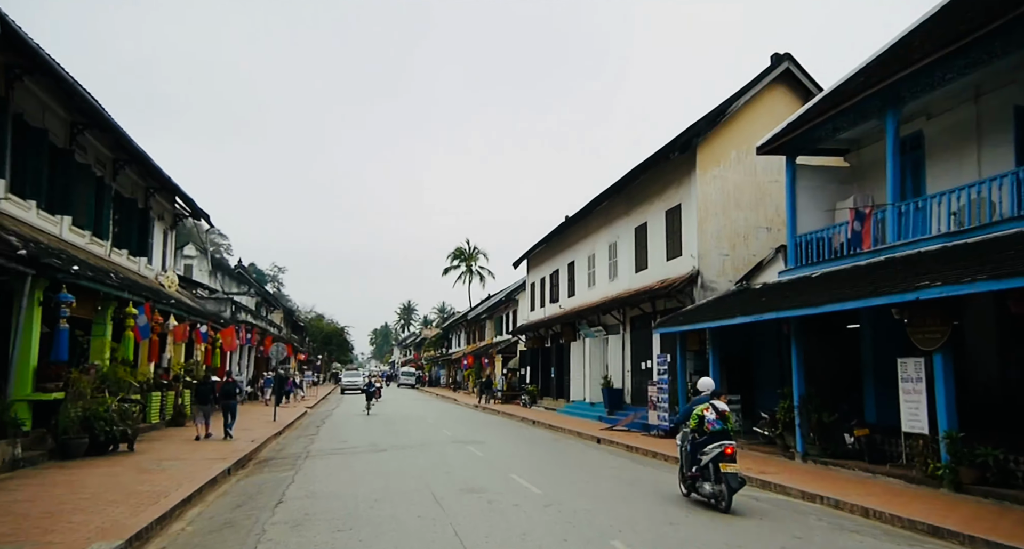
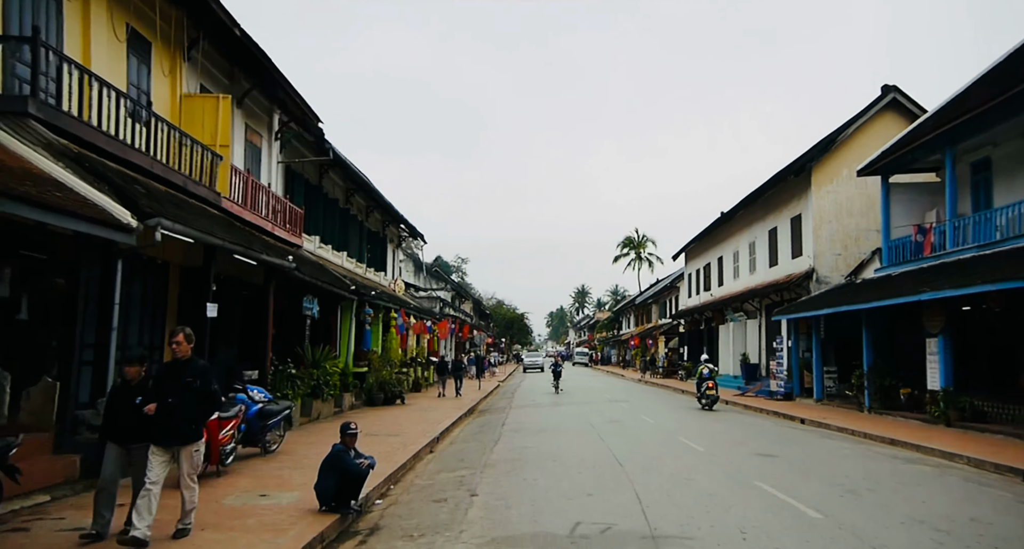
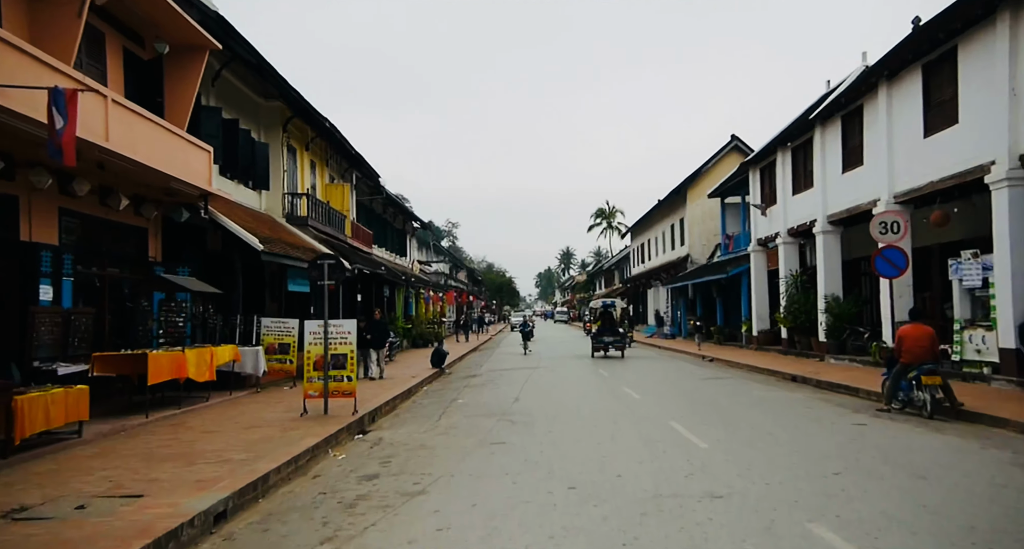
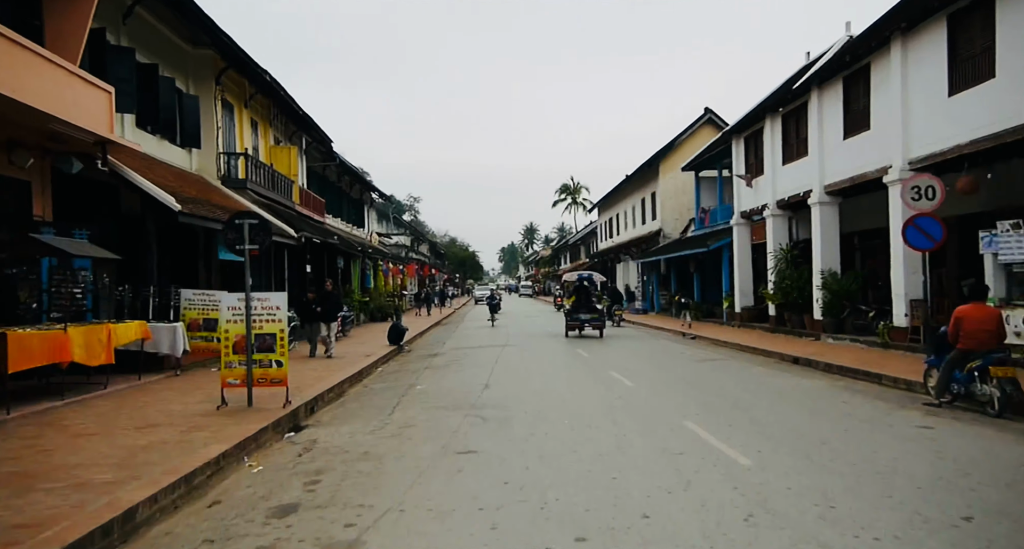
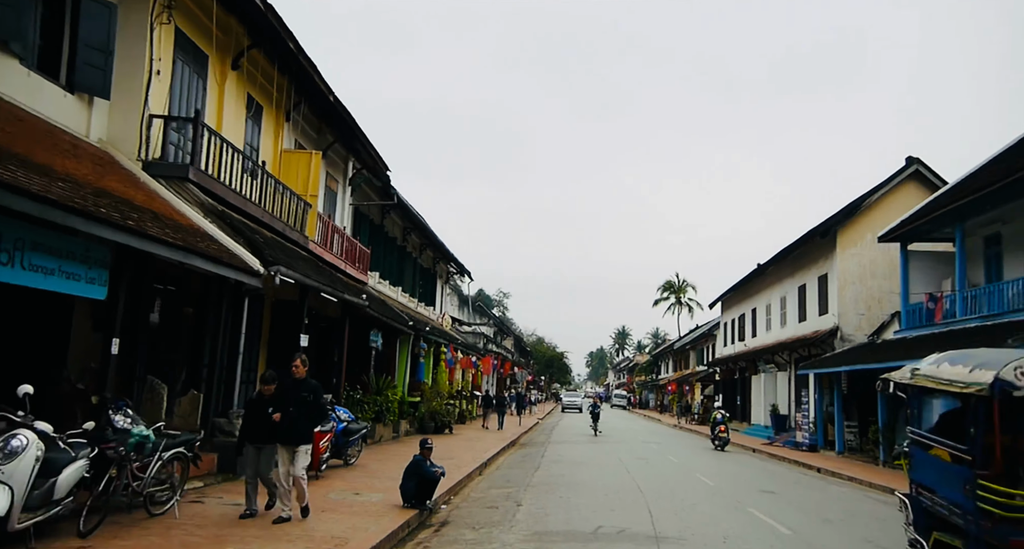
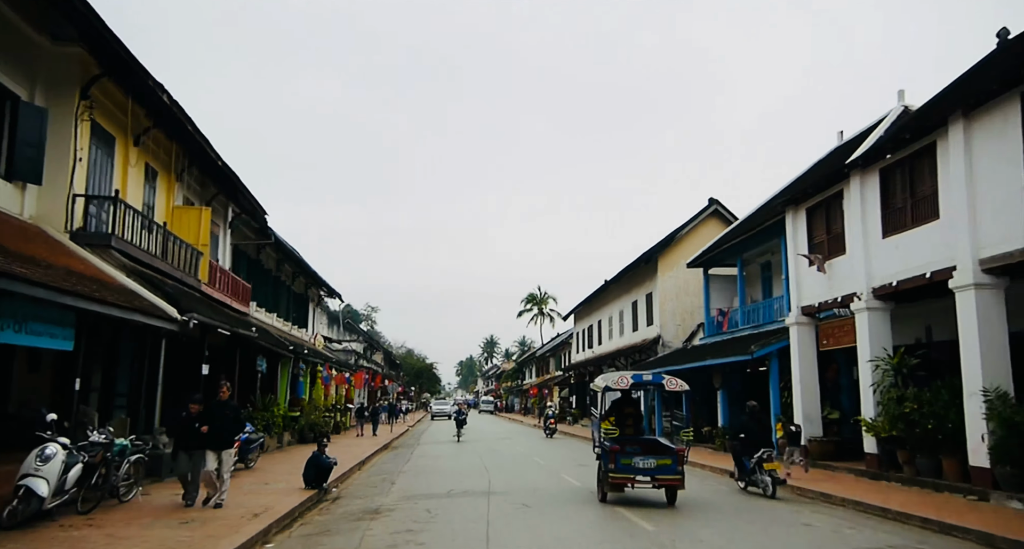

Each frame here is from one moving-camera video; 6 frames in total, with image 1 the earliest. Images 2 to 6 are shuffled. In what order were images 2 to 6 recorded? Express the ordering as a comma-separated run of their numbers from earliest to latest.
2, 5, 6, 4, 3
